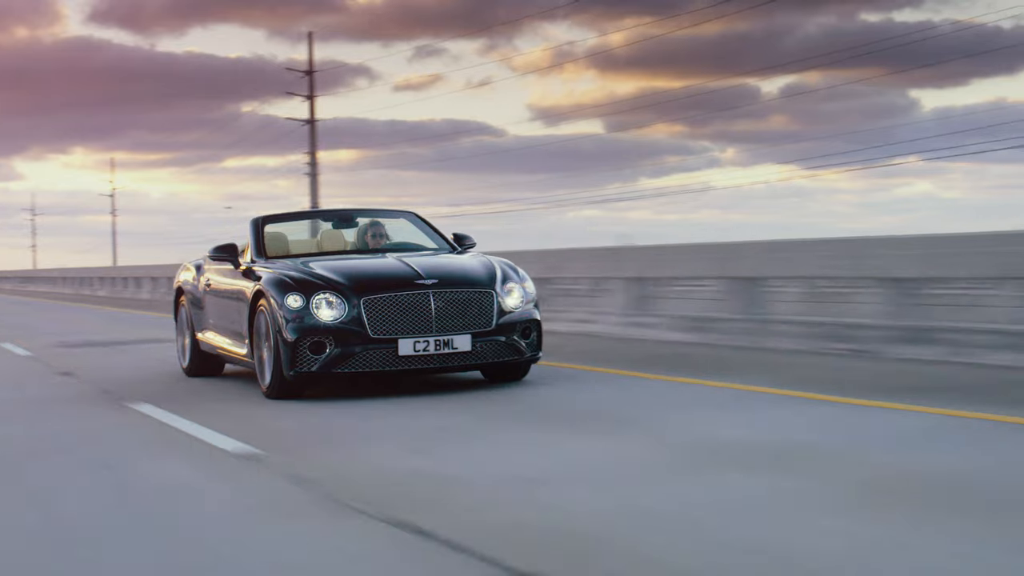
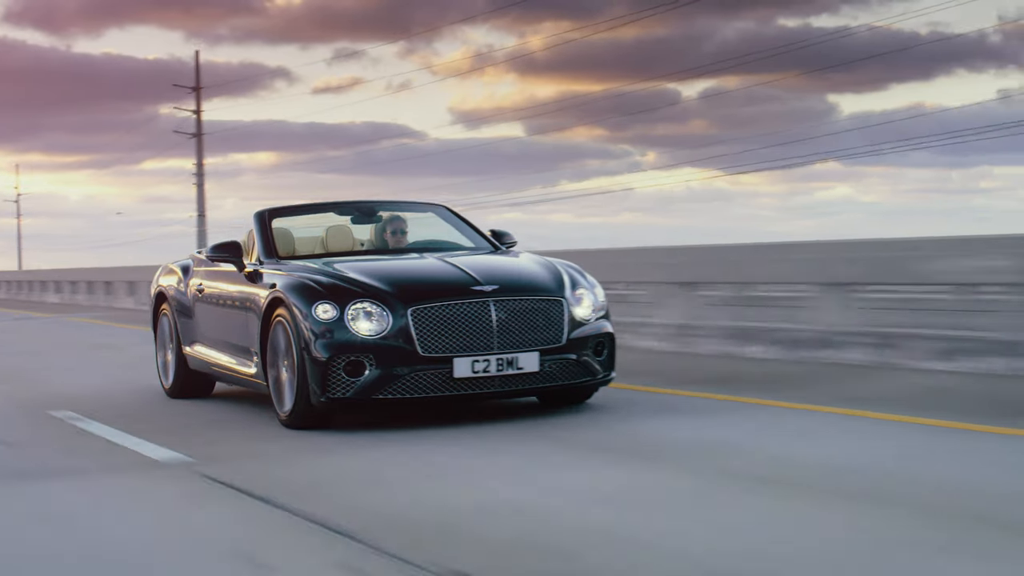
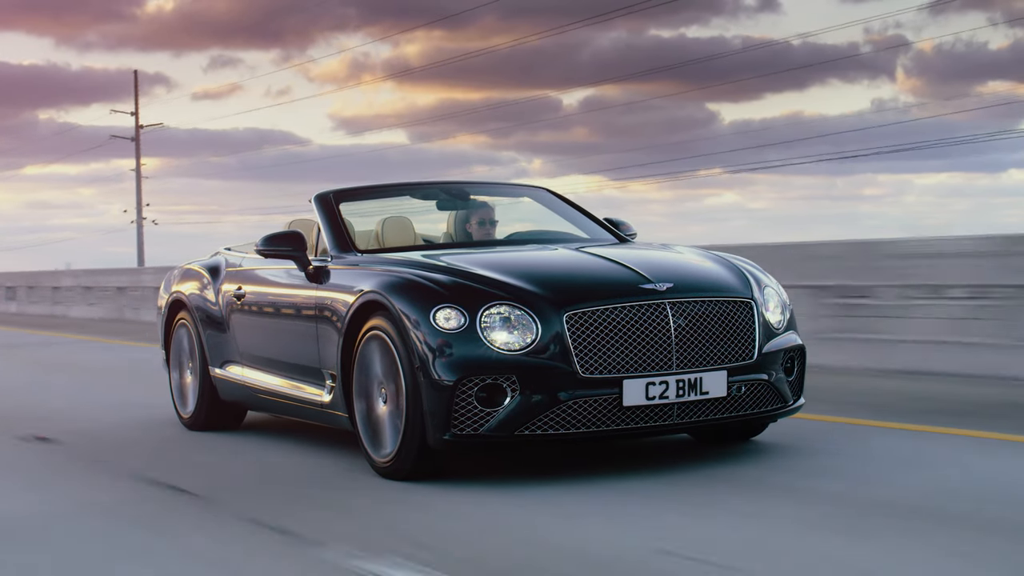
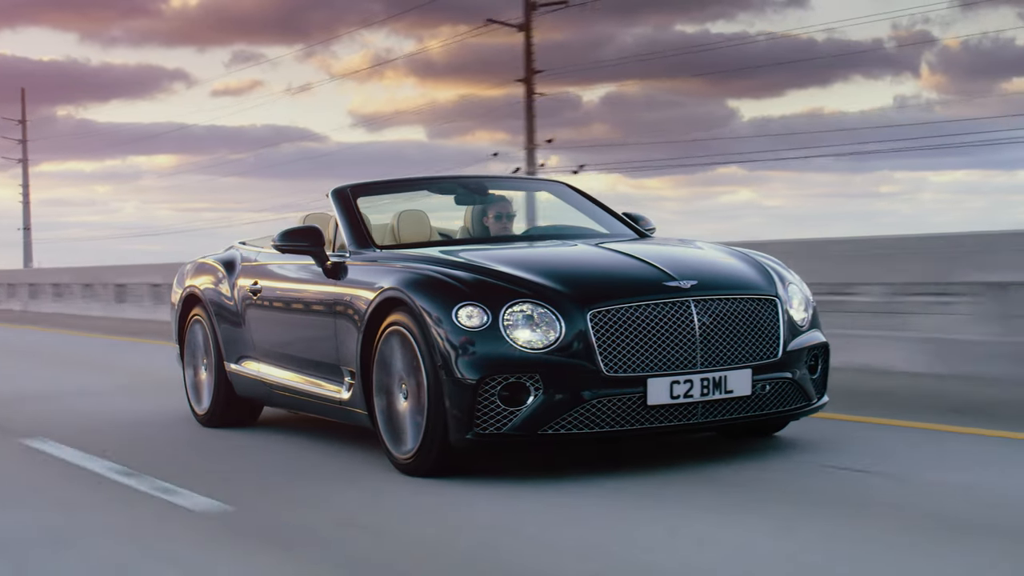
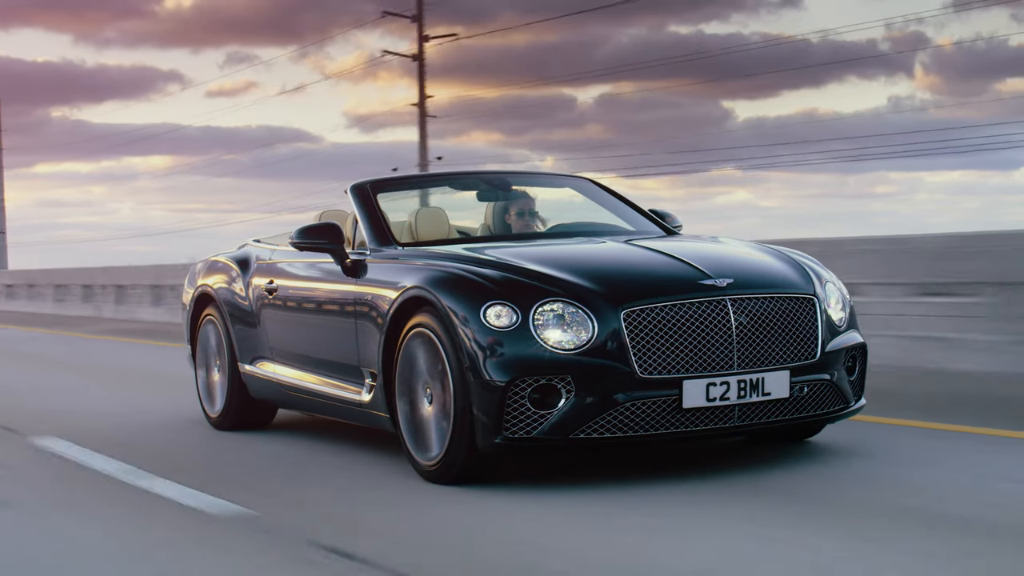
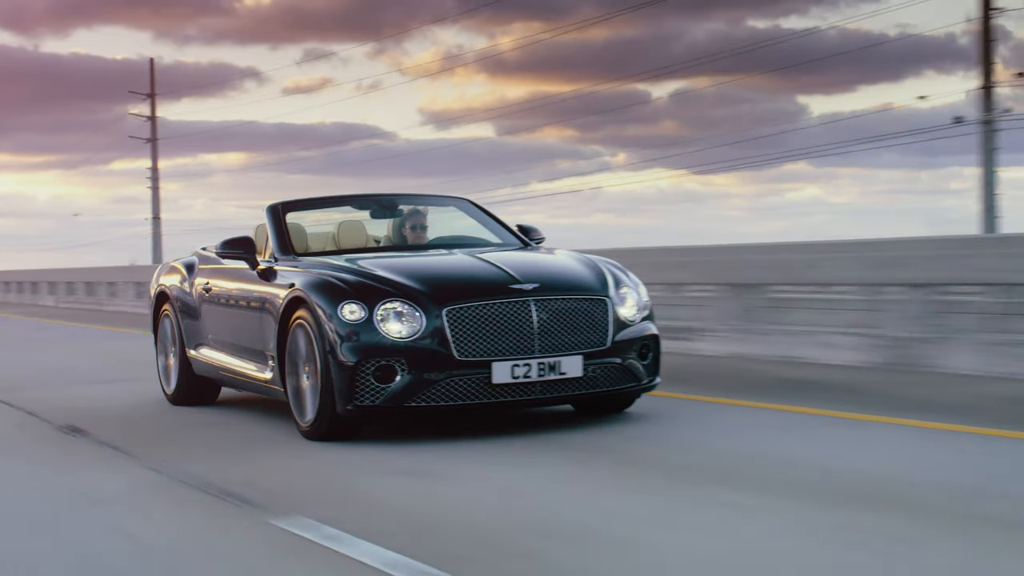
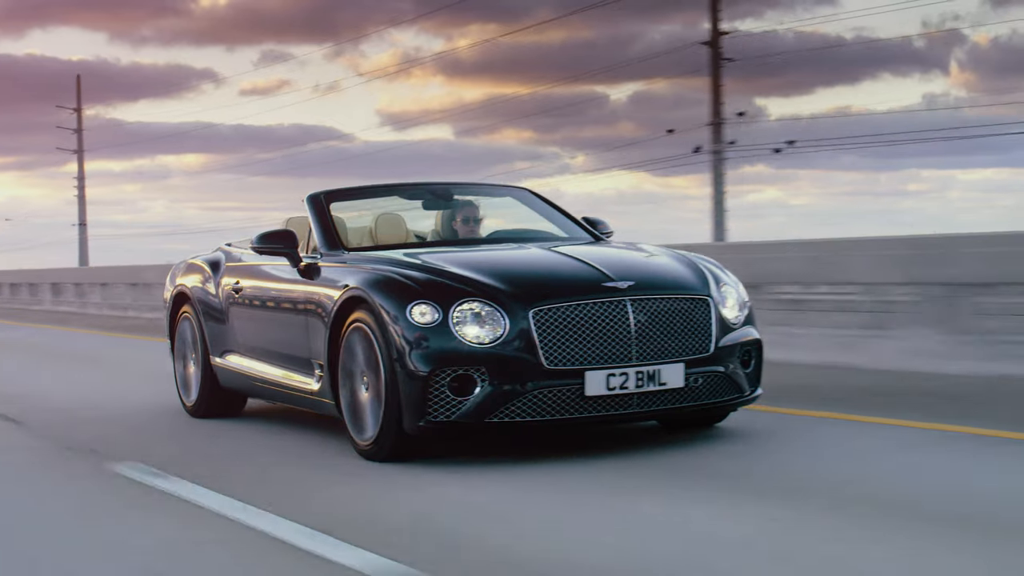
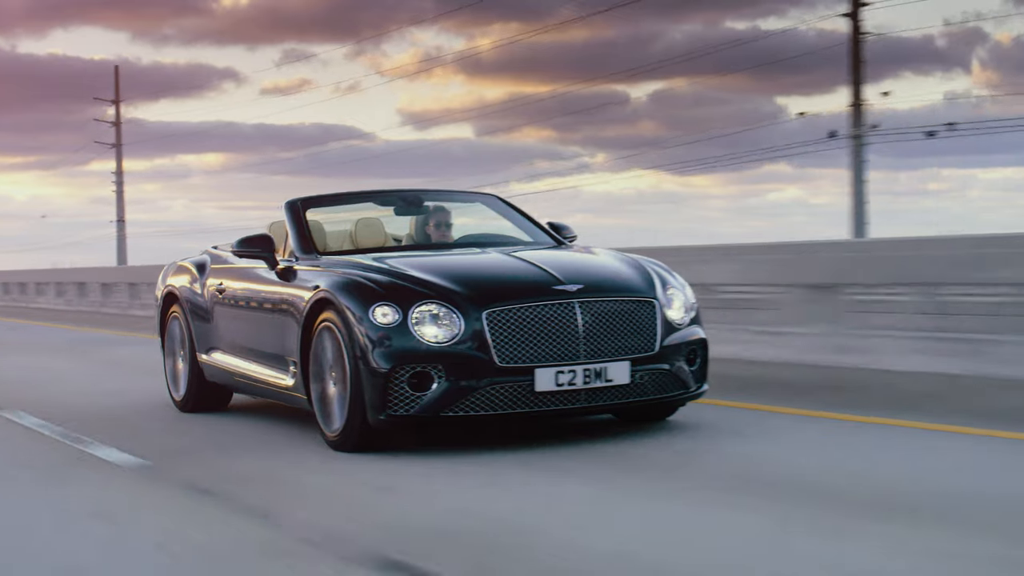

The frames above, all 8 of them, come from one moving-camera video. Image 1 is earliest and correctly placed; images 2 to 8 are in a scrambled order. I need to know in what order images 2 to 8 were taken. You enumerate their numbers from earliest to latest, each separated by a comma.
2, 6, 8, 7, 4, 5, 3
